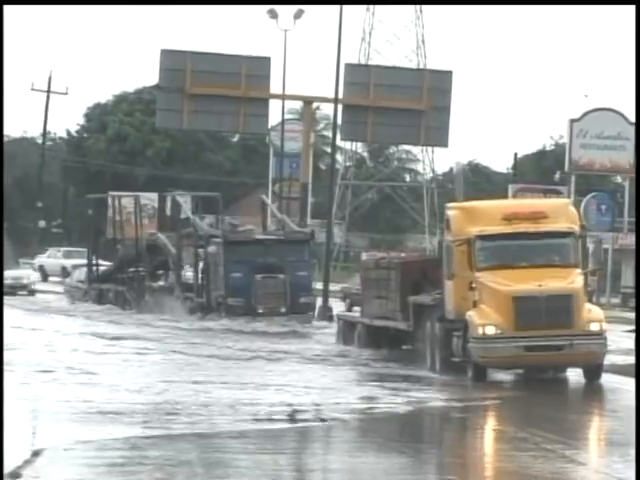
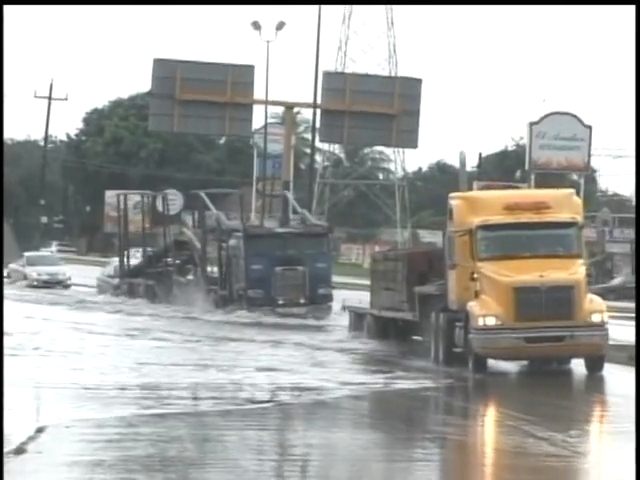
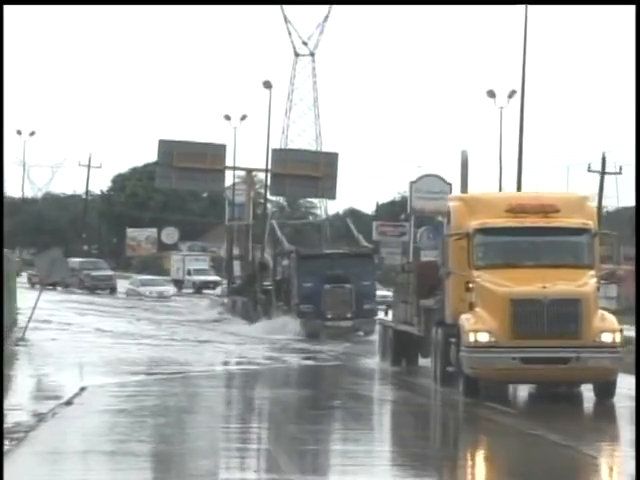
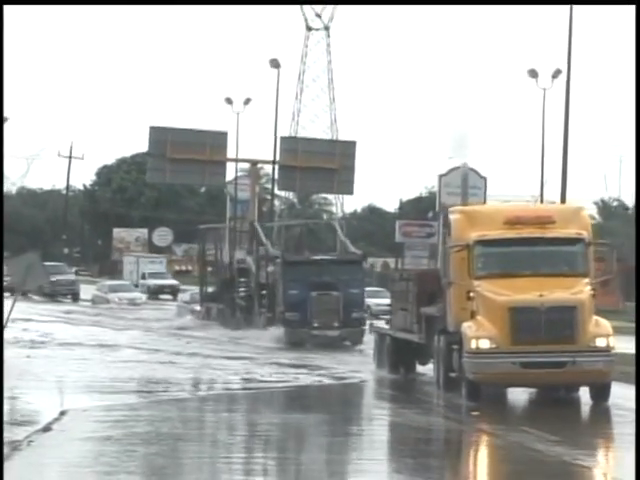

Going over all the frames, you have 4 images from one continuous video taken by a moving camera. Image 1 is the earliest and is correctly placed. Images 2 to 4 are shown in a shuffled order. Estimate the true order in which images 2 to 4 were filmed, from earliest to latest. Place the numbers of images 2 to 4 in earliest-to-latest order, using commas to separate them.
2, 4, 3
